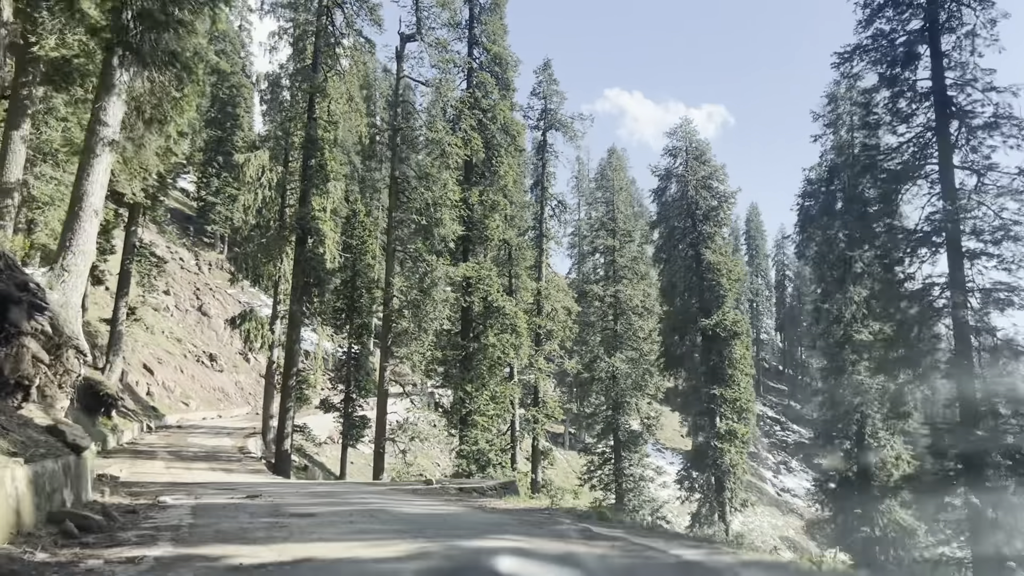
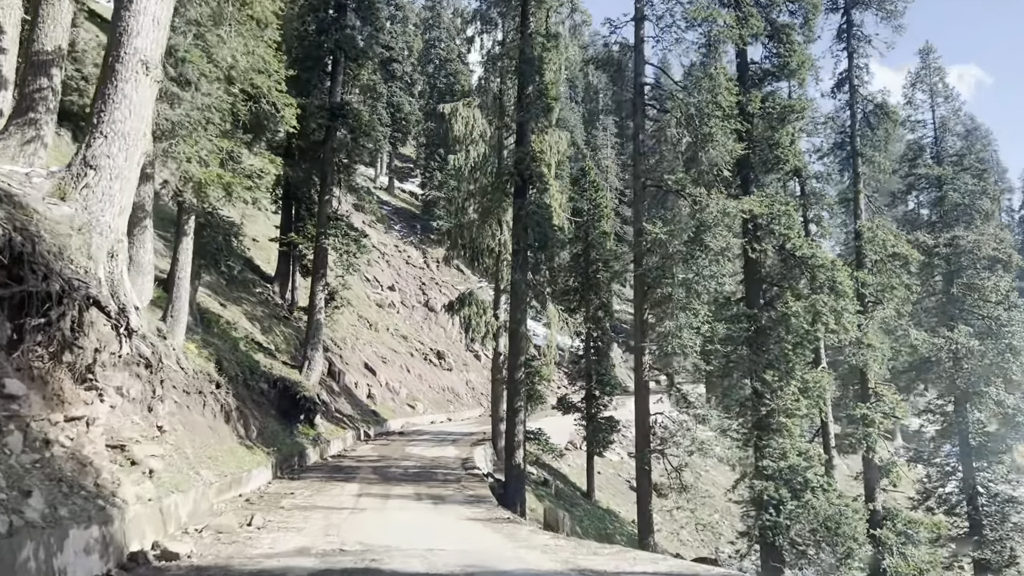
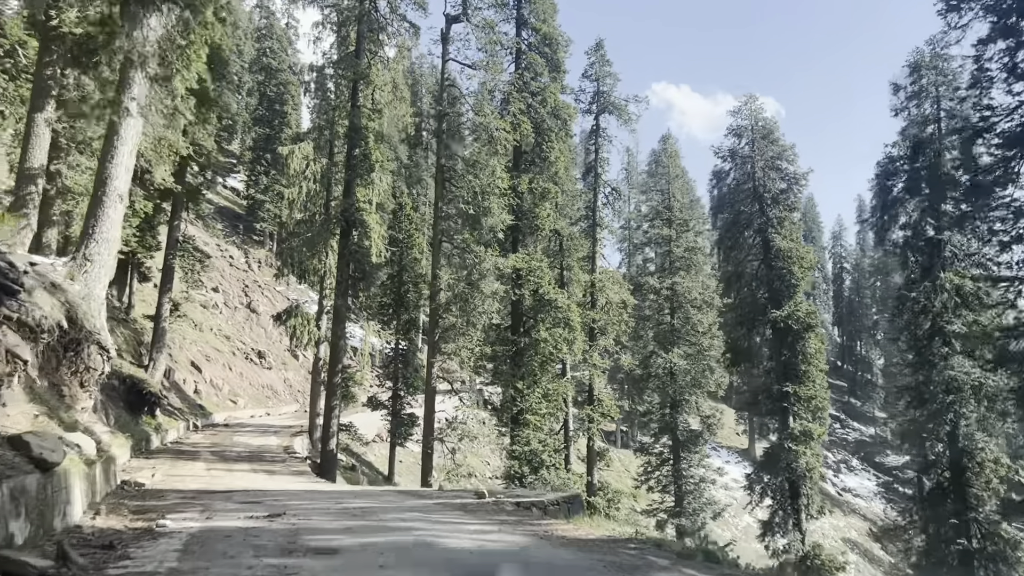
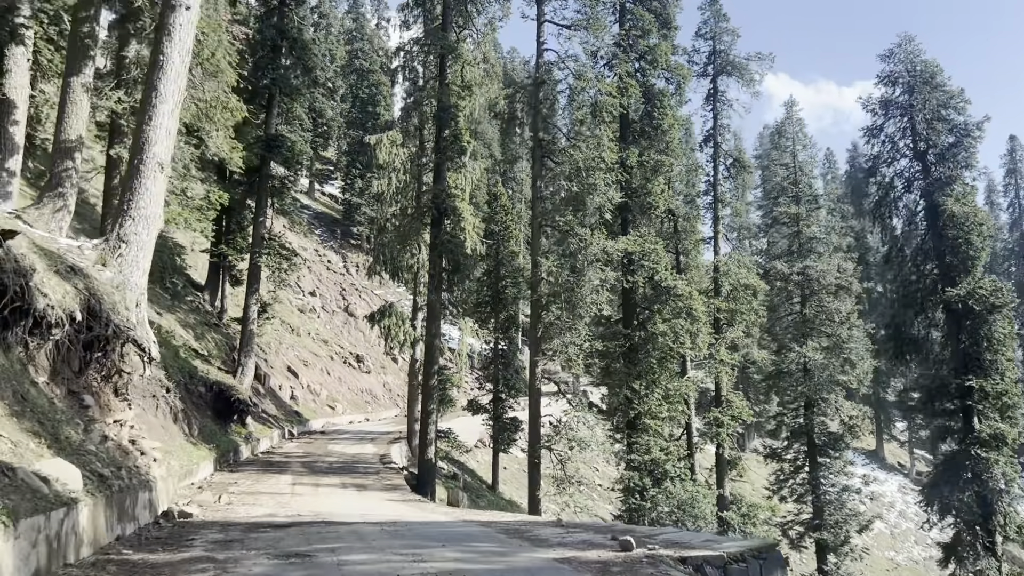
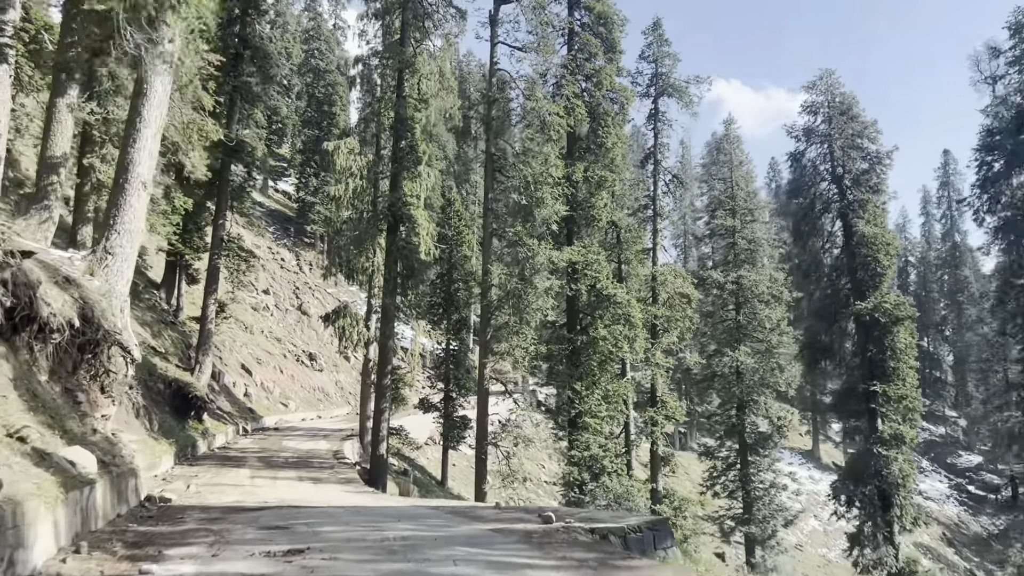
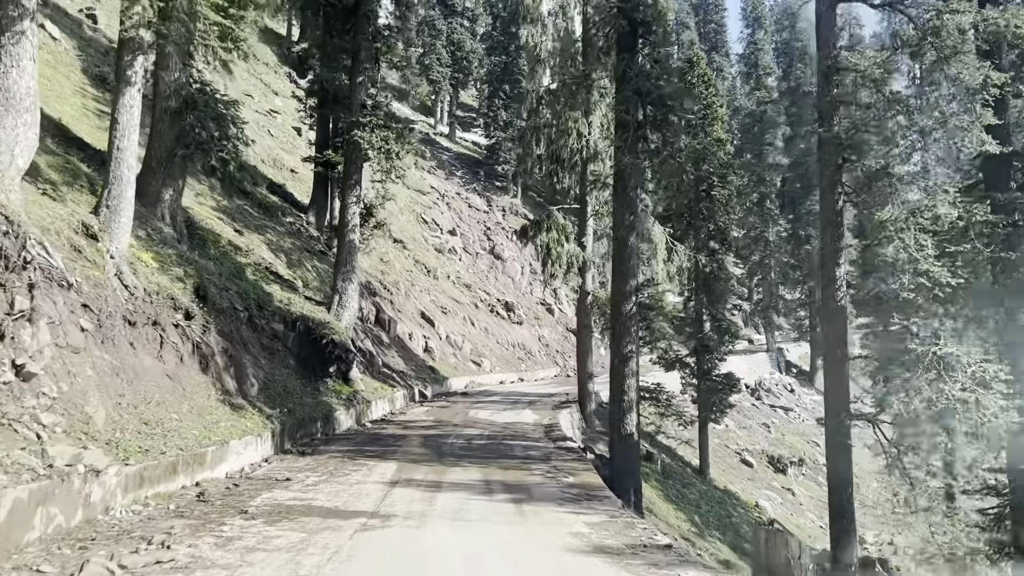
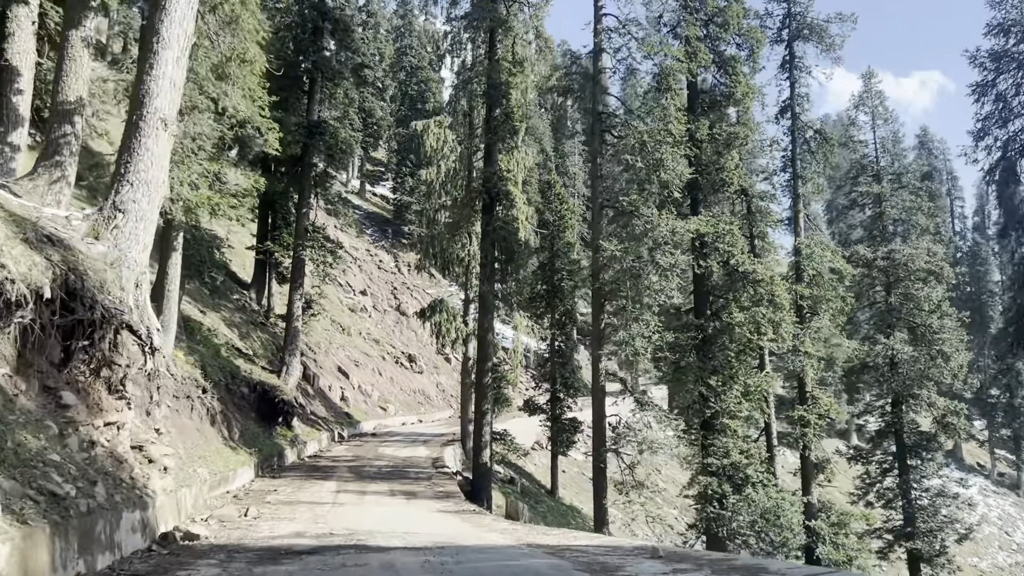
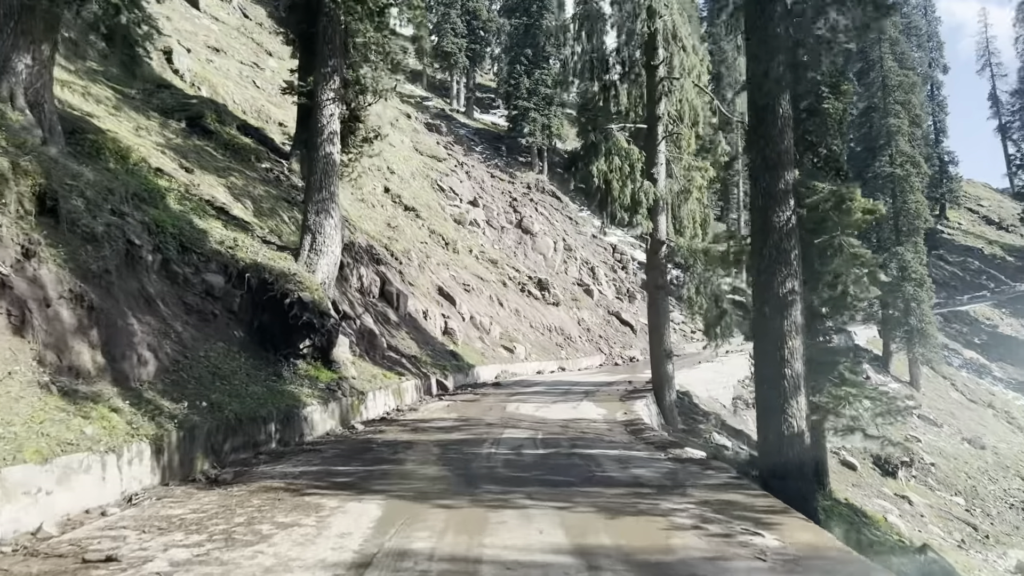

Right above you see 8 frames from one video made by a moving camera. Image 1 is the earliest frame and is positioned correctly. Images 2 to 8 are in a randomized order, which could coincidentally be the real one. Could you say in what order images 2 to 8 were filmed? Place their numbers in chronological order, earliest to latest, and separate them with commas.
3, 5, 4, 7, 2, 6, 8
